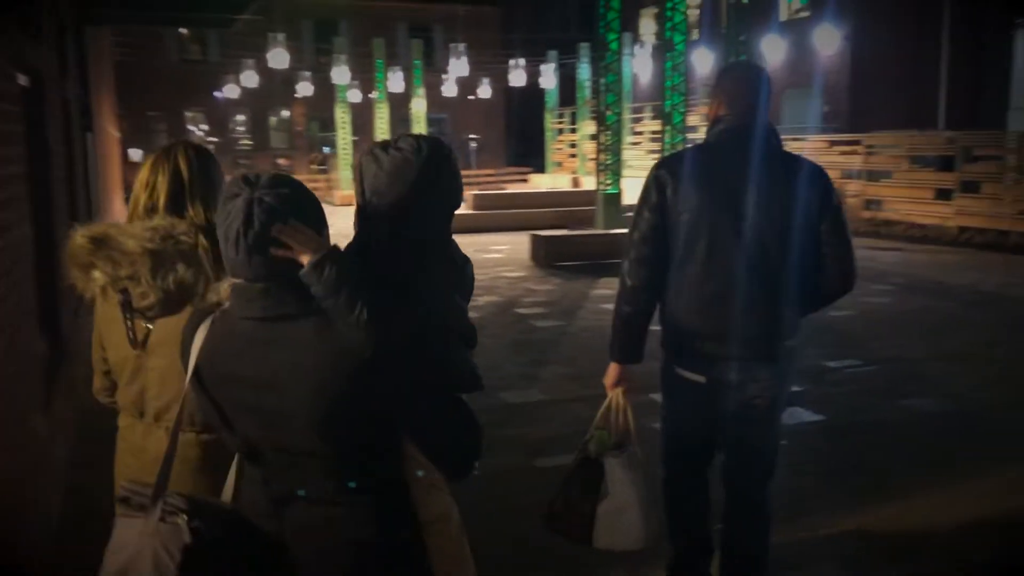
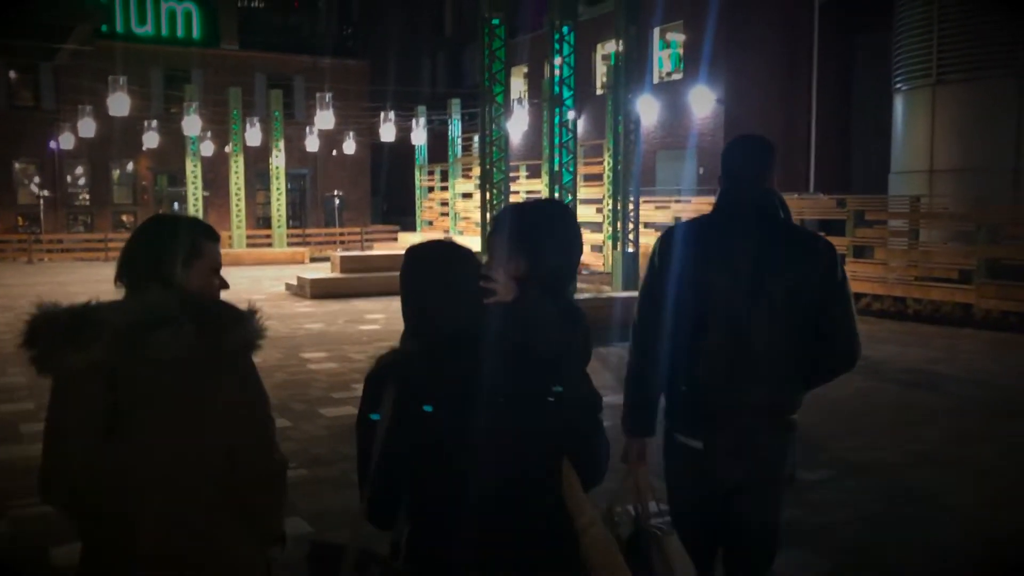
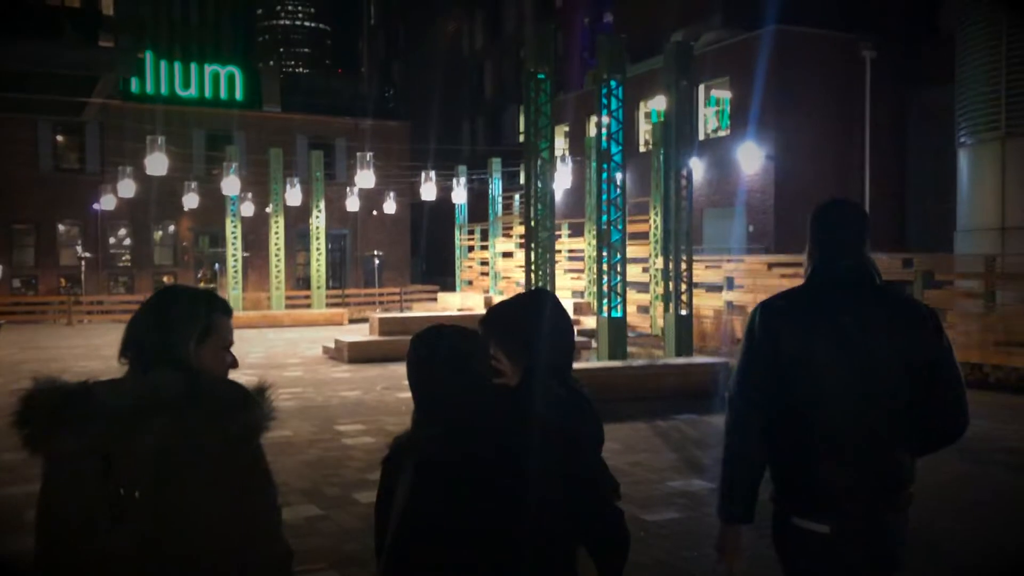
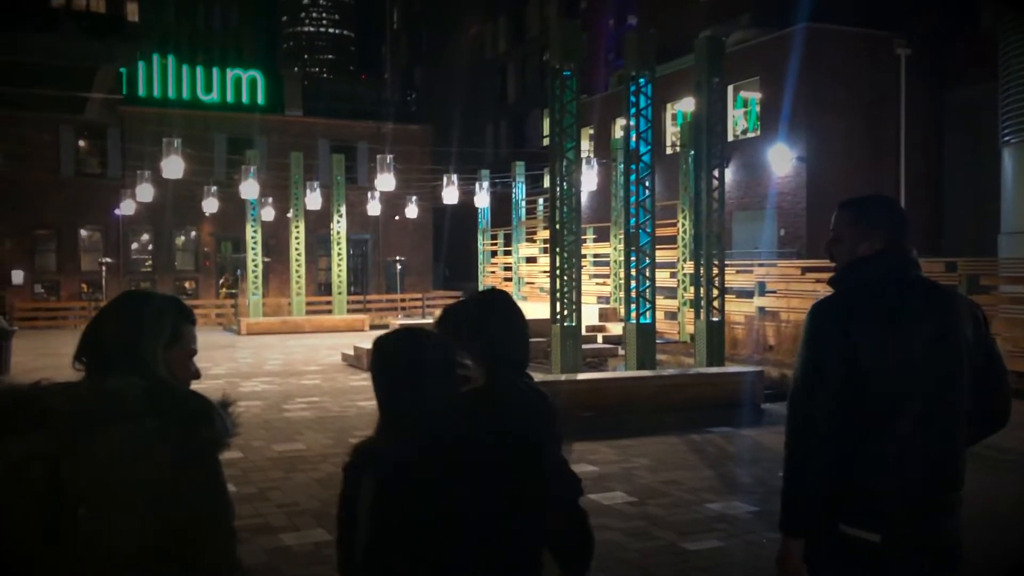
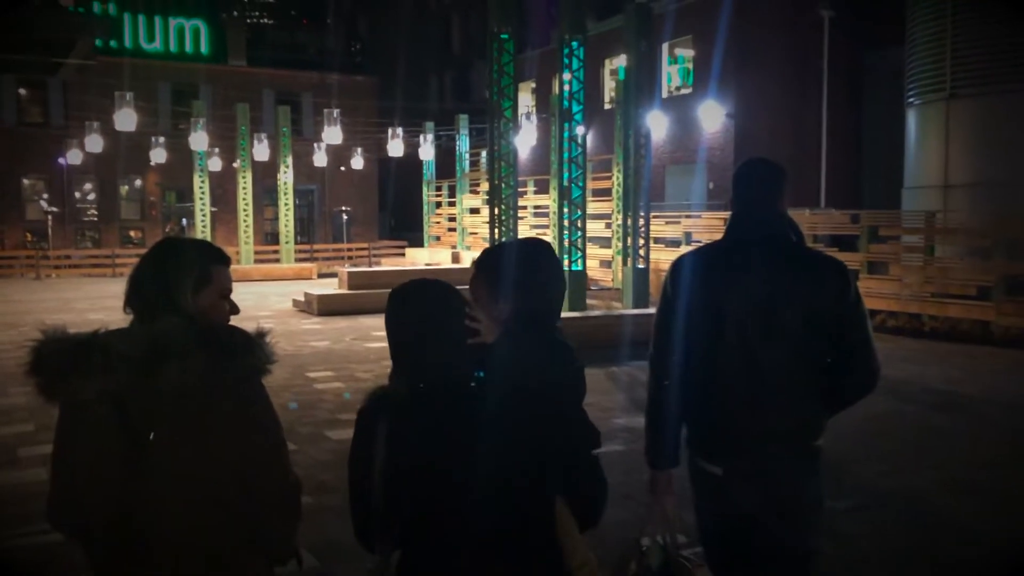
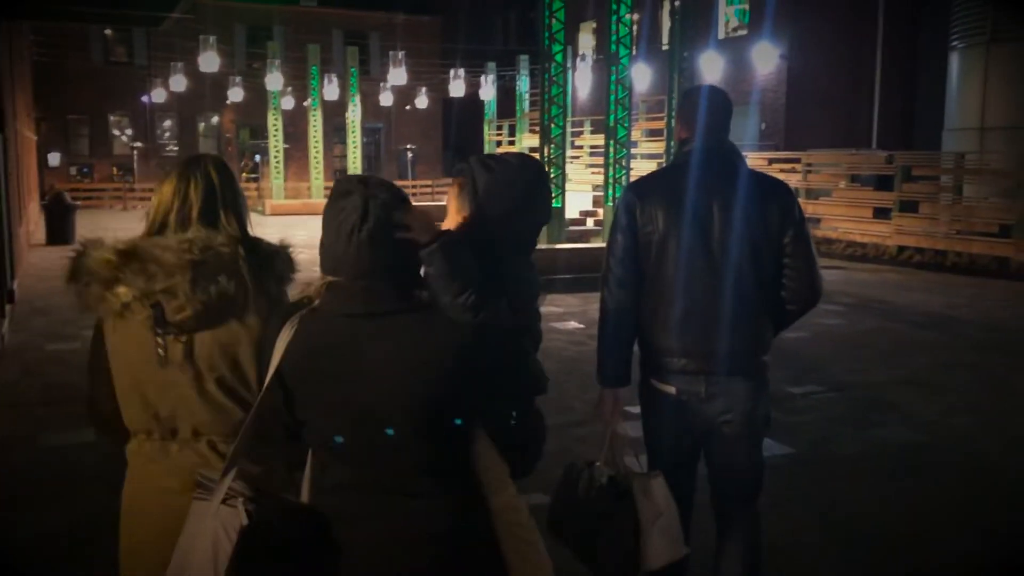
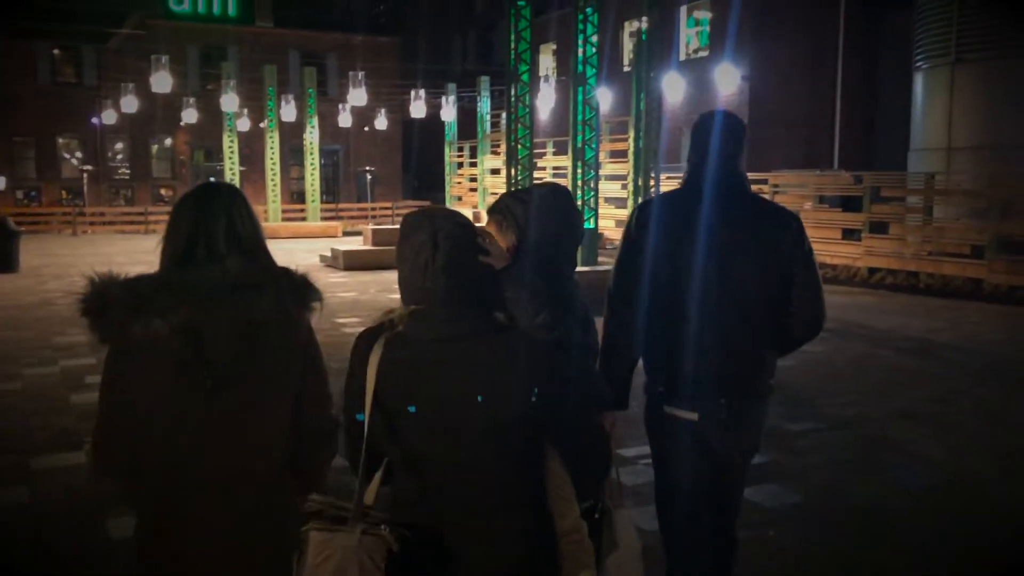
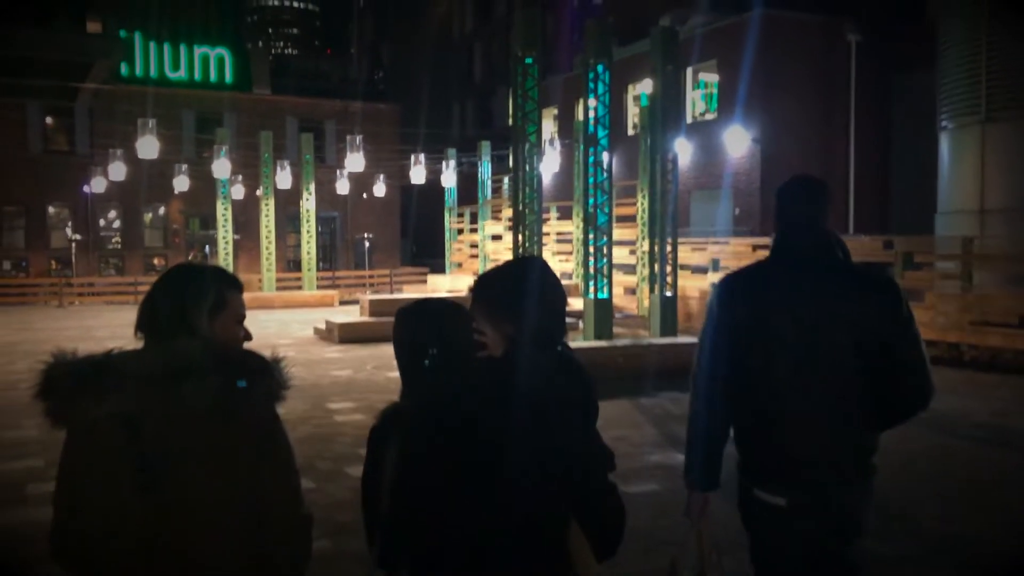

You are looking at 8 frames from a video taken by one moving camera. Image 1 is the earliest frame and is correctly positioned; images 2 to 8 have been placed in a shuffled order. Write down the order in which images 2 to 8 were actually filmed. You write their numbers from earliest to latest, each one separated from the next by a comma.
6, 7, 2, 5, 8, 3, 4
